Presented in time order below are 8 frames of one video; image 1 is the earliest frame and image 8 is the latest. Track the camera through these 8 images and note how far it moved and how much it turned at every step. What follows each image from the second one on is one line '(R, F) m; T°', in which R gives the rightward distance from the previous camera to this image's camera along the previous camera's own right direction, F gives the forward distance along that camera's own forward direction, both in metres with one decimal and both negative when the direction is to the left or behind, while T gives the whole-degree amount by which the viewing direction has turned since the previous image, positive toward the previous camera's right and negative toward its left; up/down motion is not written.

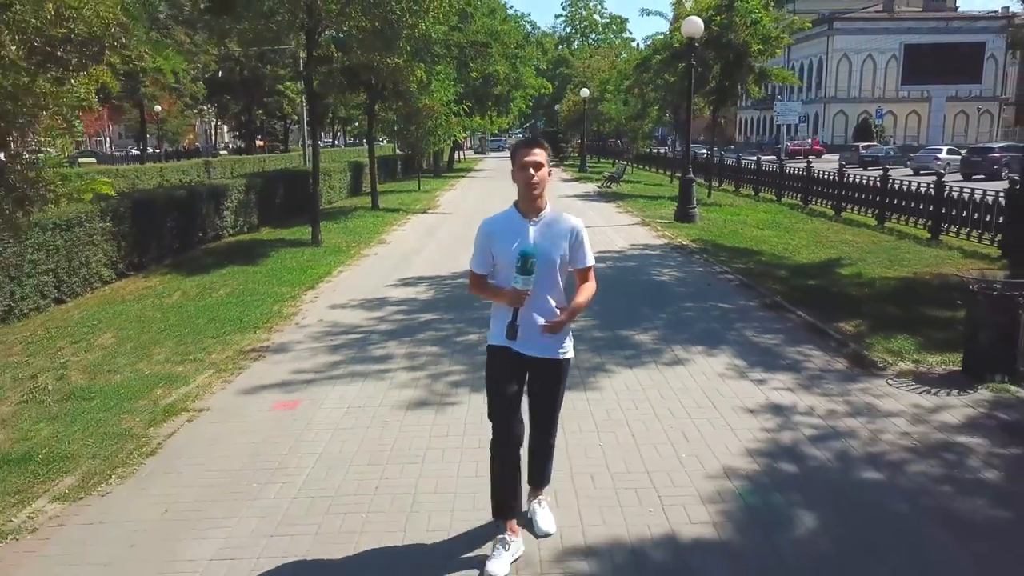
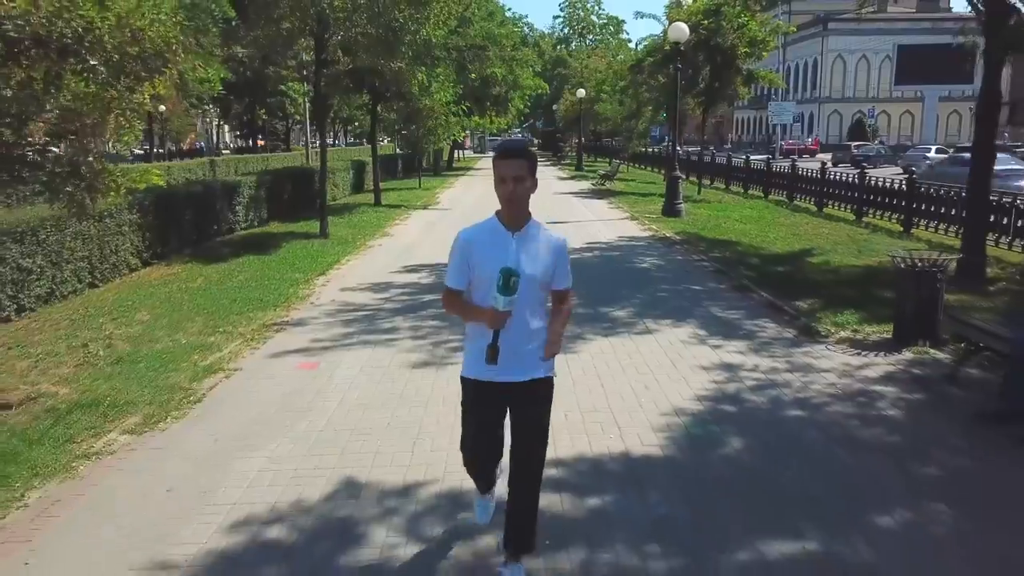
(+0.1, -1.0) m; 0°
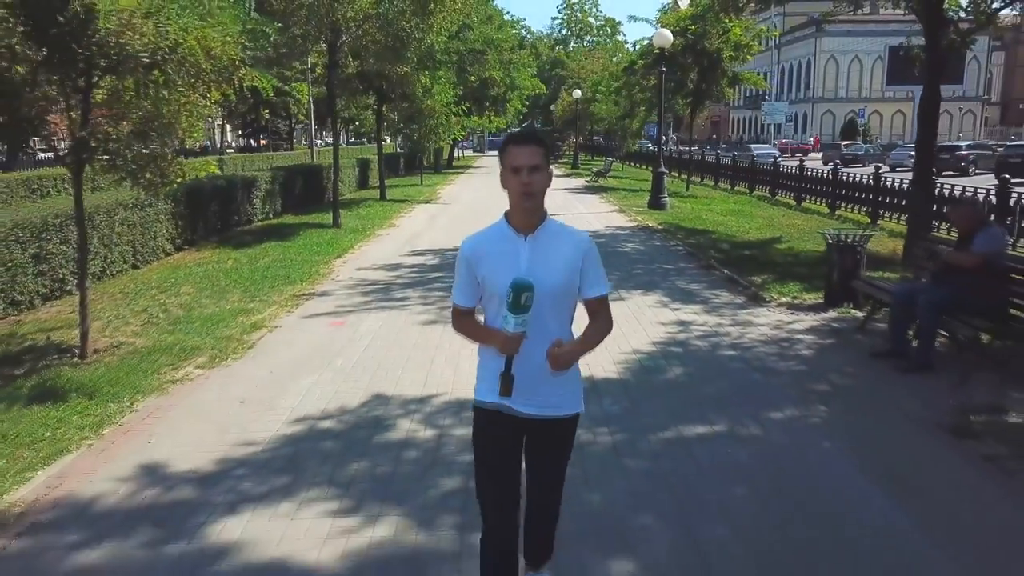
(+0.1, -1.5) m; 0°
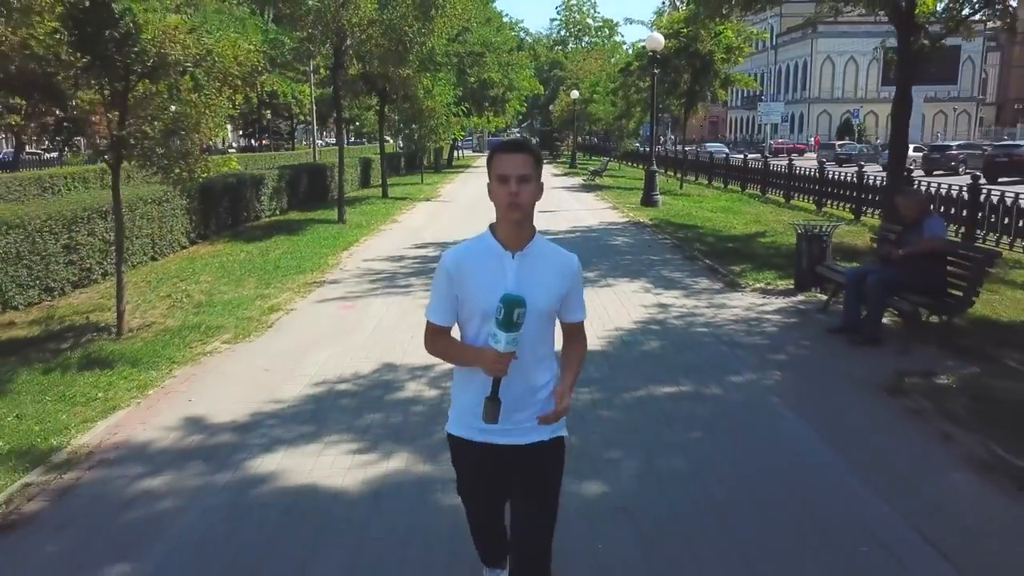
(0.0, -0.8) m; 0°
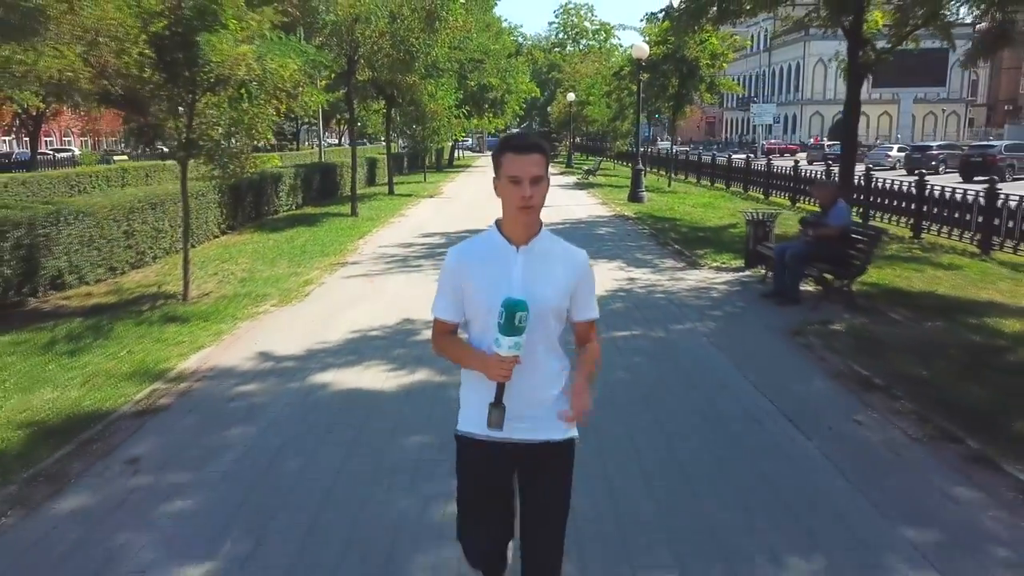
(+0.1, -1.9) m; 0°
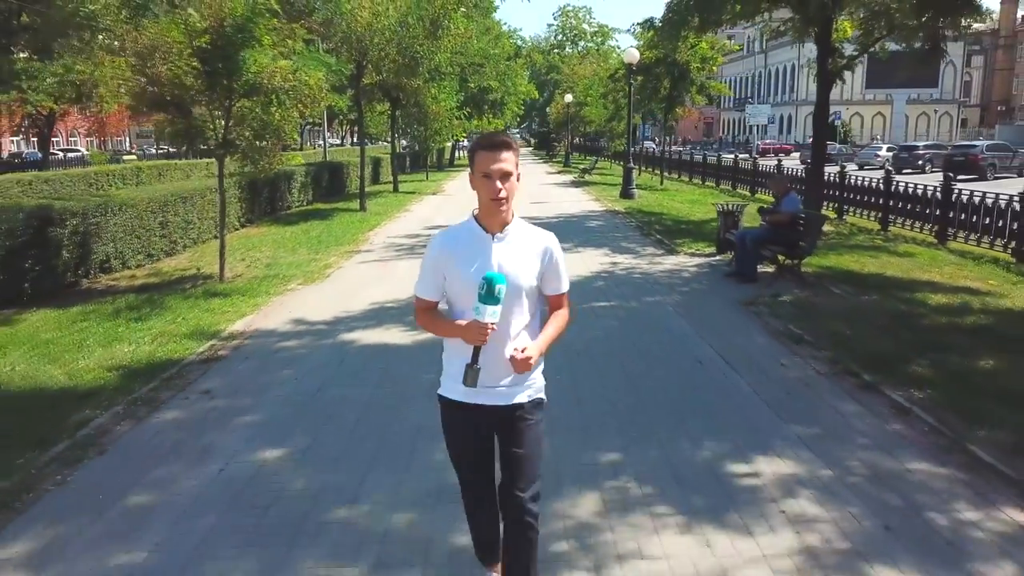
(0.0, -1.4) m; 0°
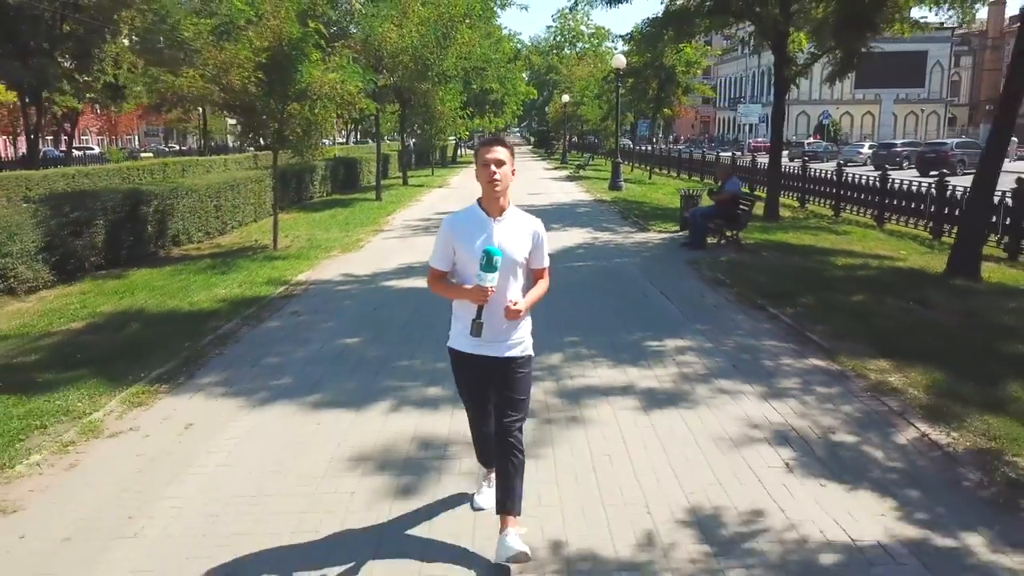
(0.0, -2.7) m; 0°
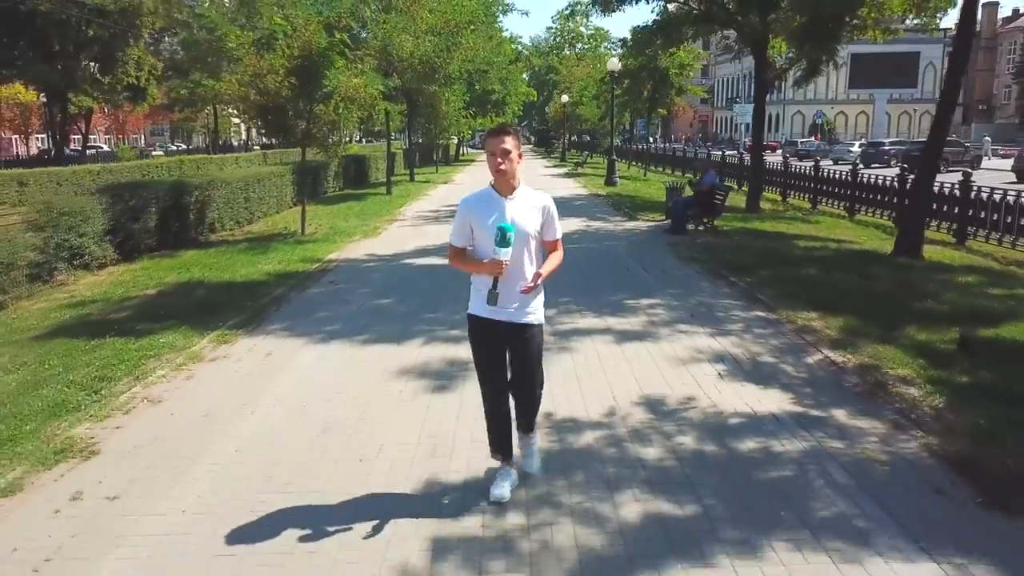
(0.0, -1.7) m; 0°
